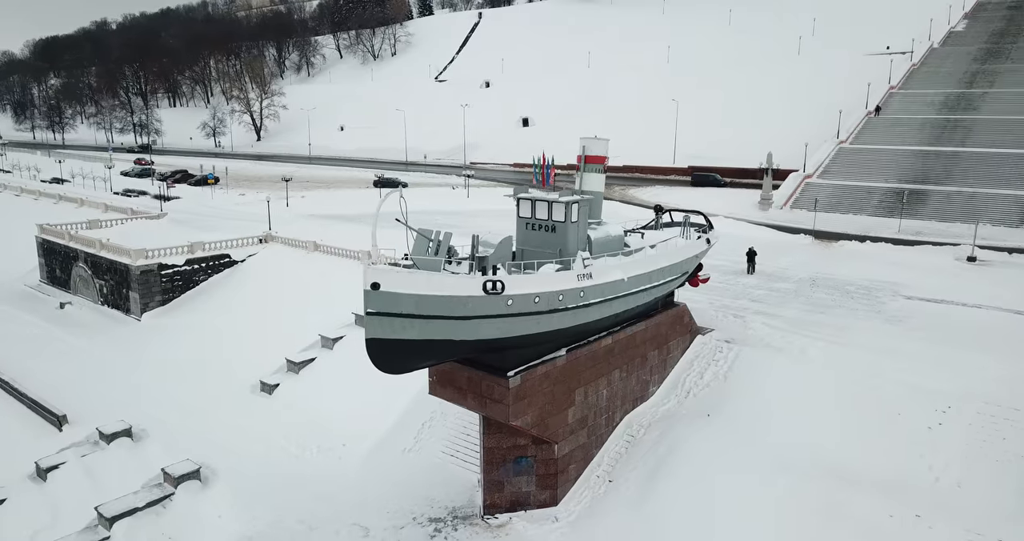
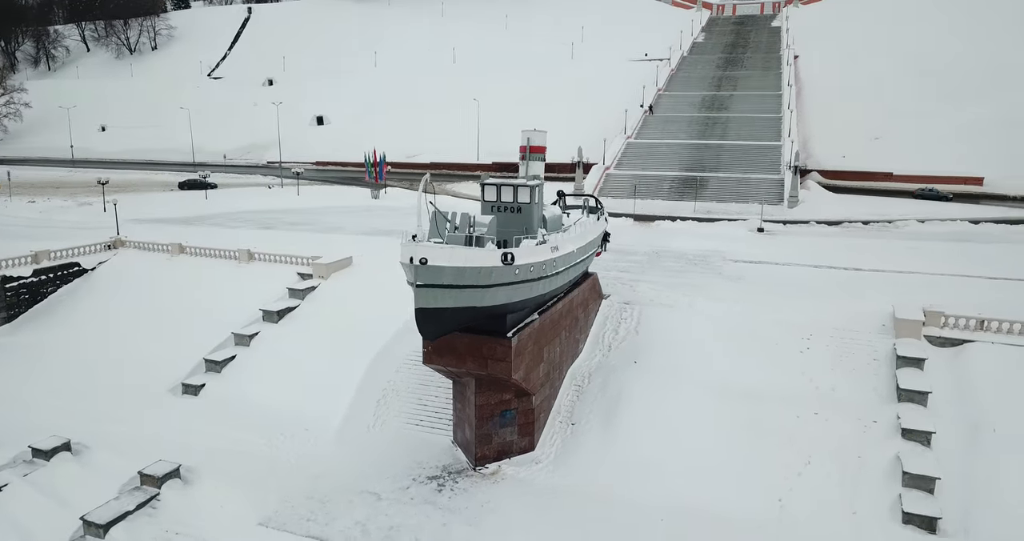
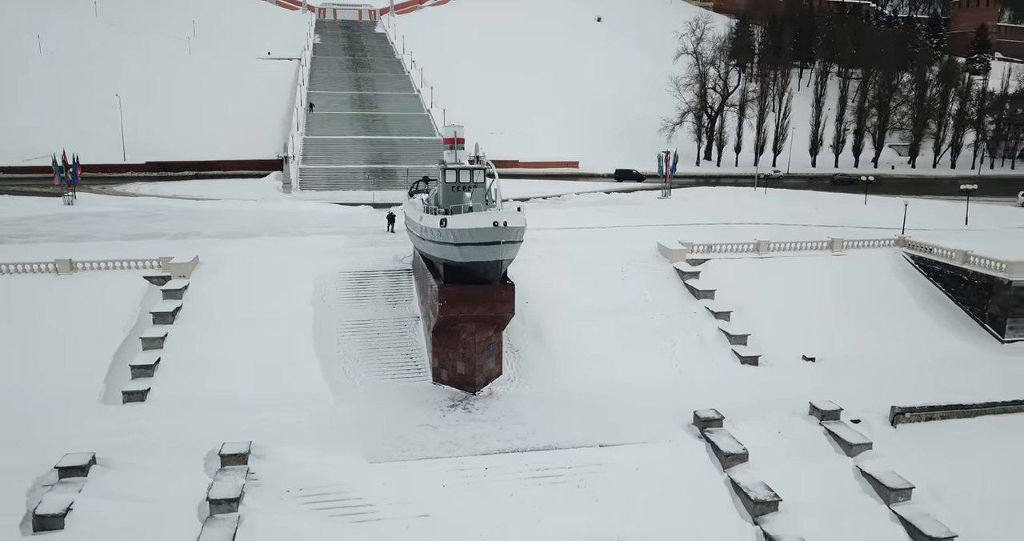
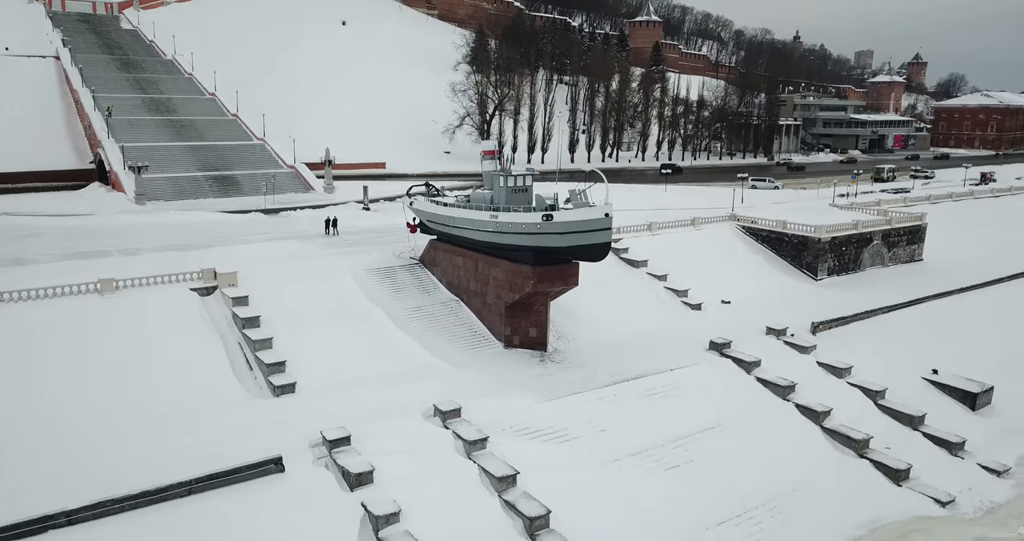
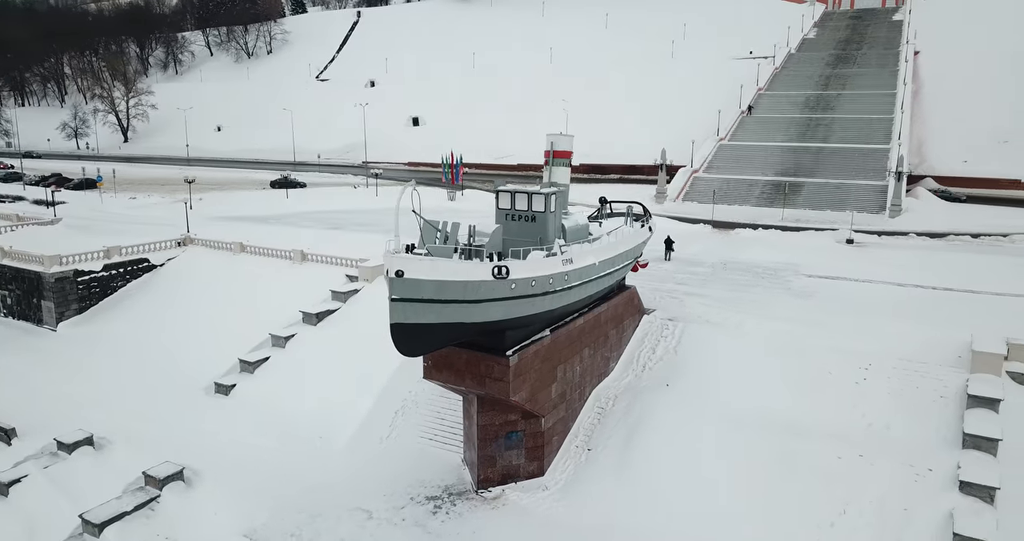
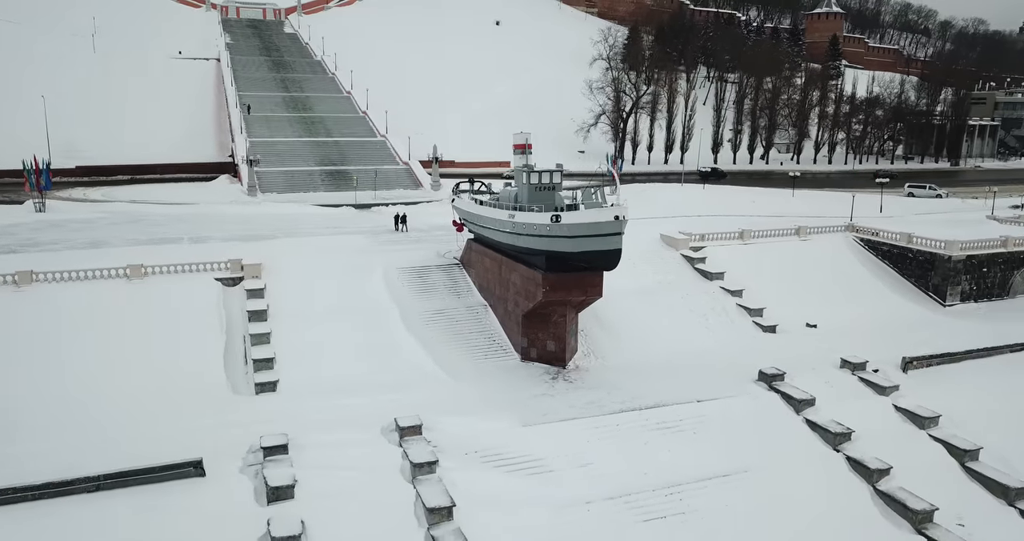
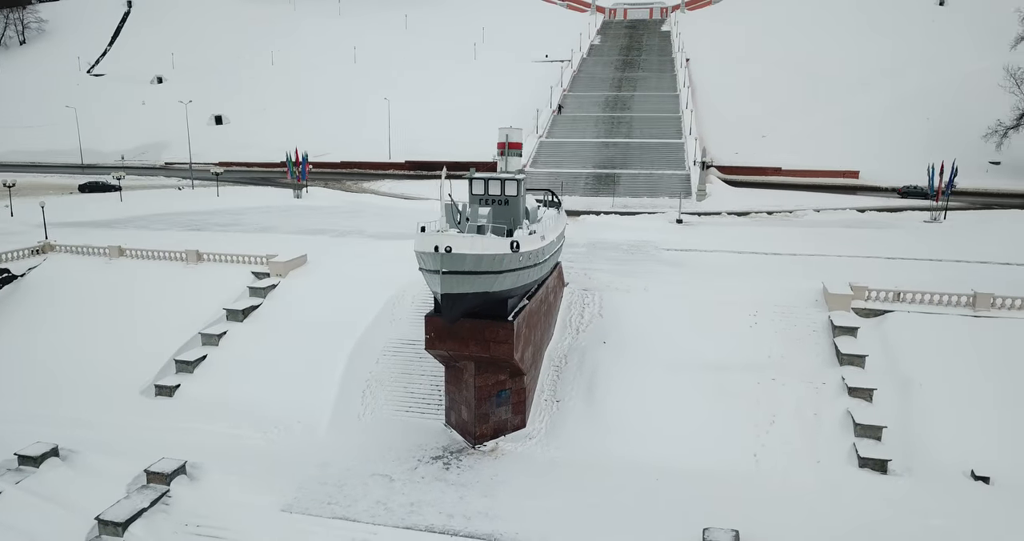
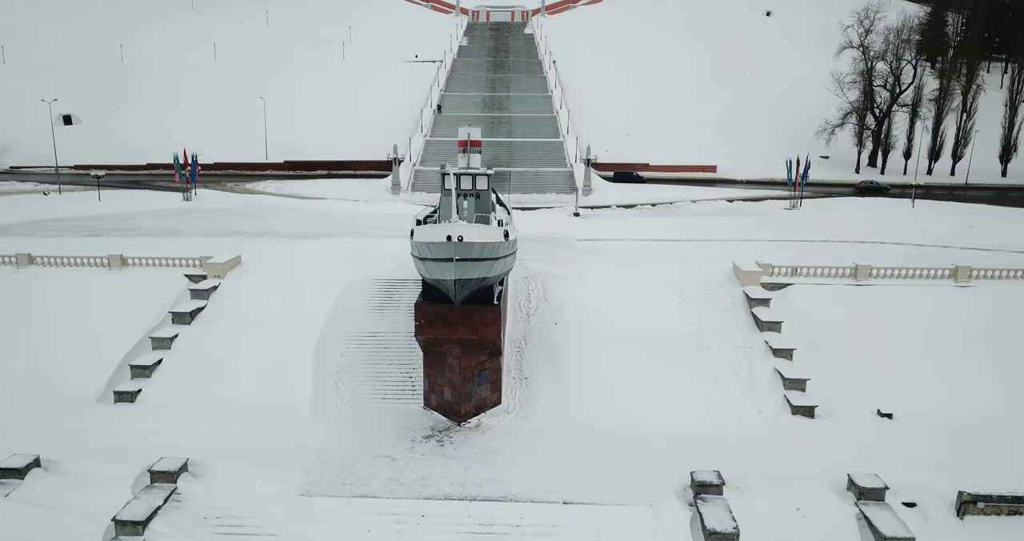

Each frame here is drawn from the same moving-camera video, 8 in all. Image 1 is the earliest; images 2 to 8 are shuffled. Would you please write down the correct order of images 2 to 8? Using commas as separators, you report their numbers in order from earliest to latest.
5, 2, 7, 8, 3, 6, 4
